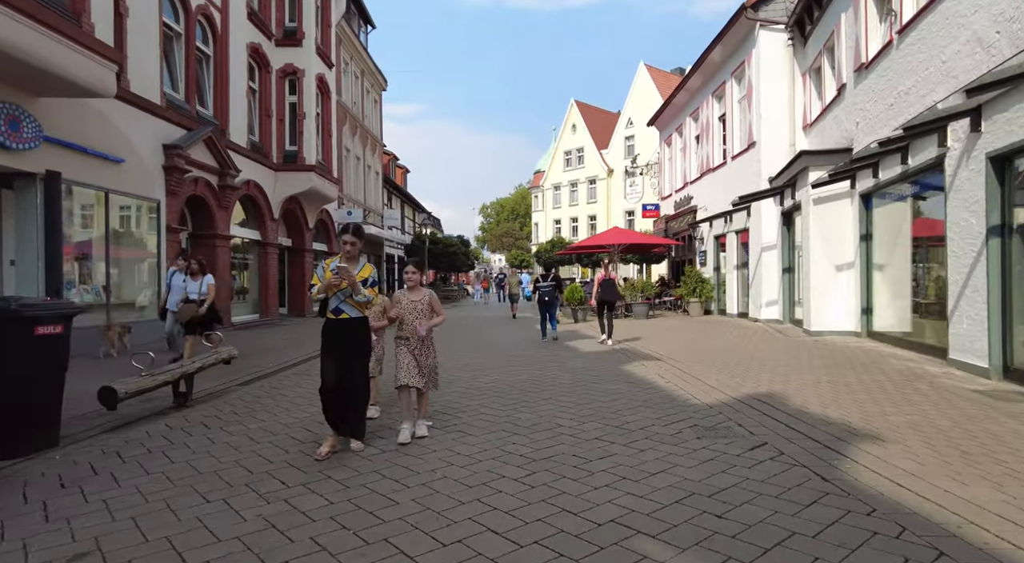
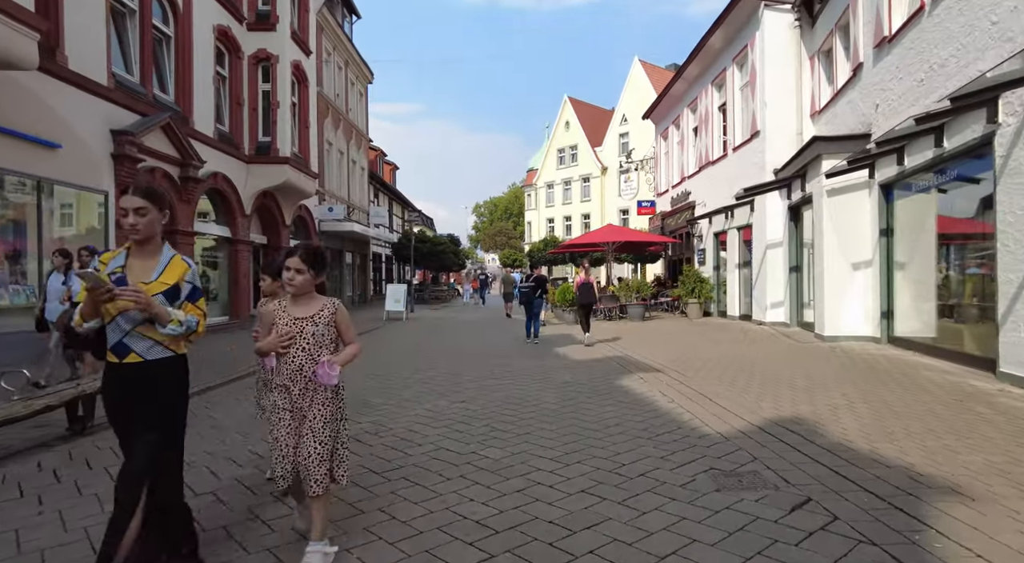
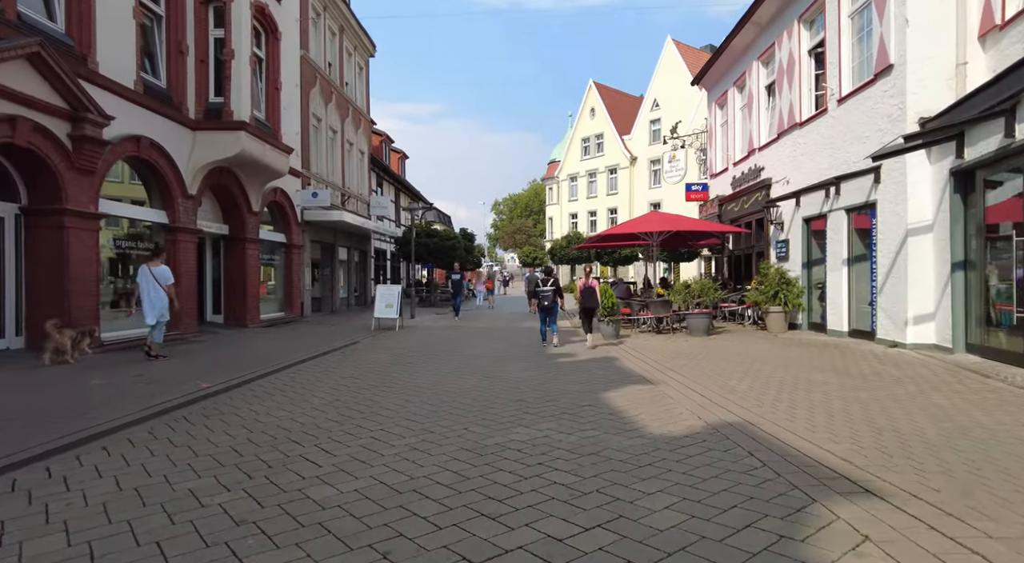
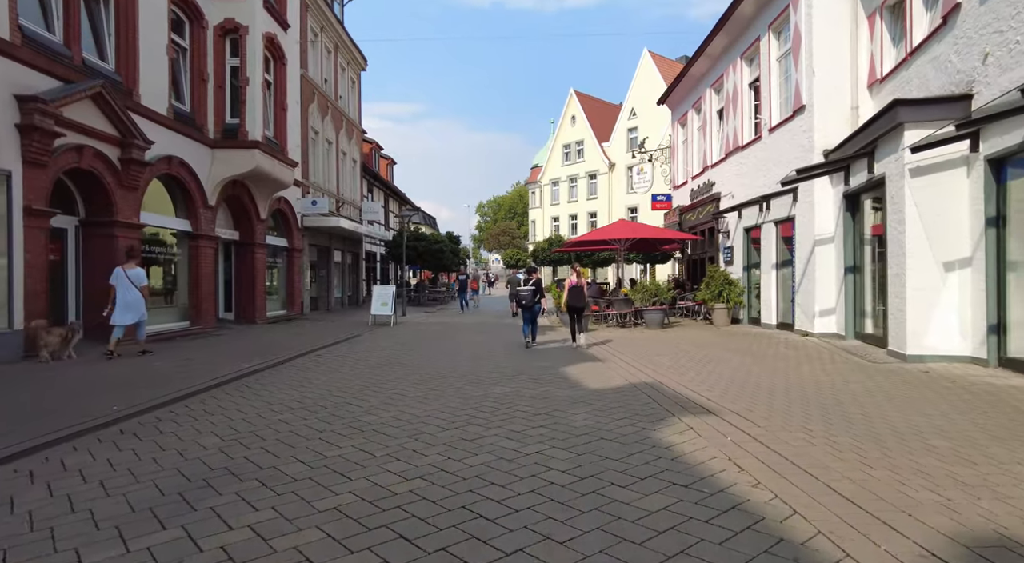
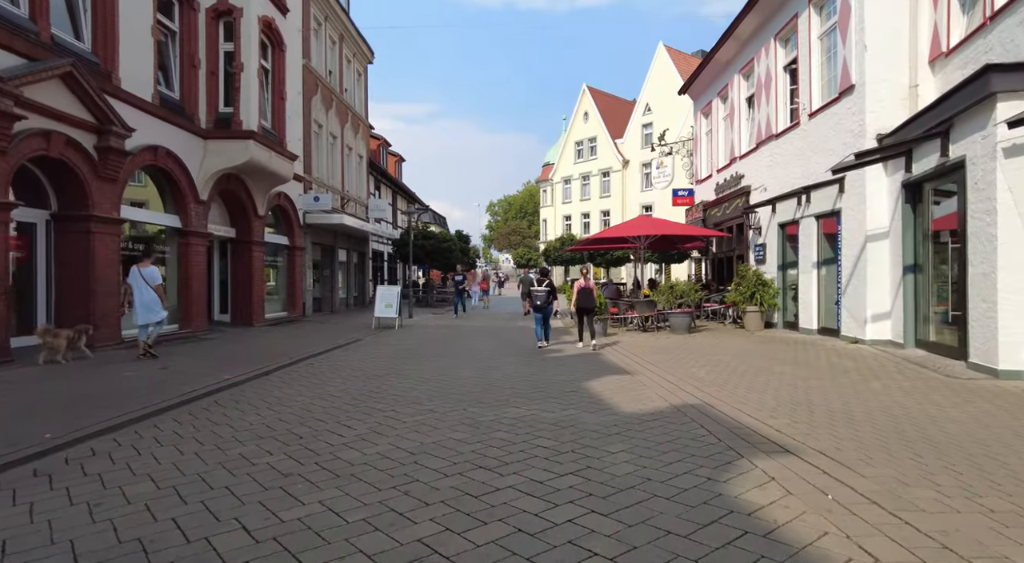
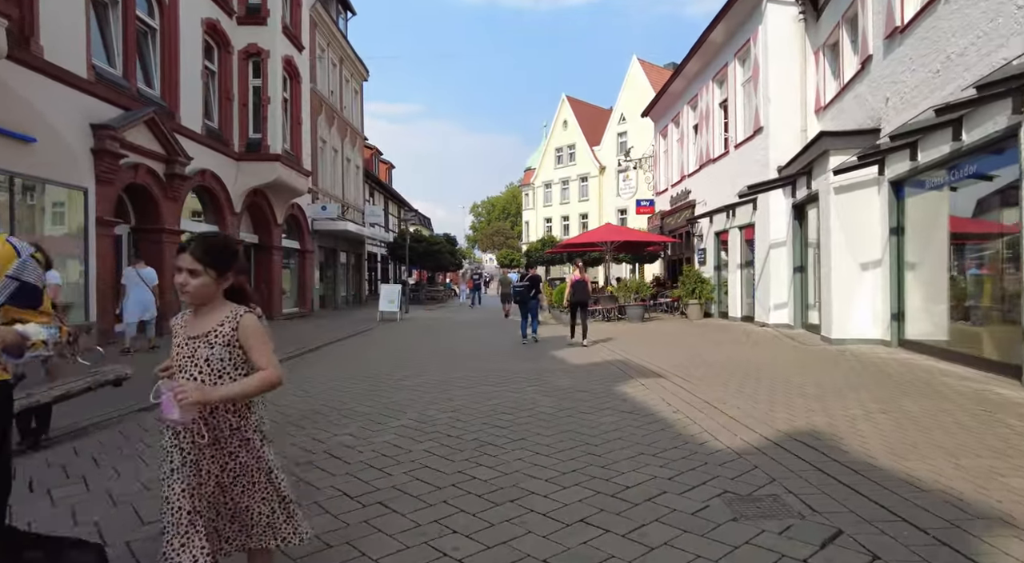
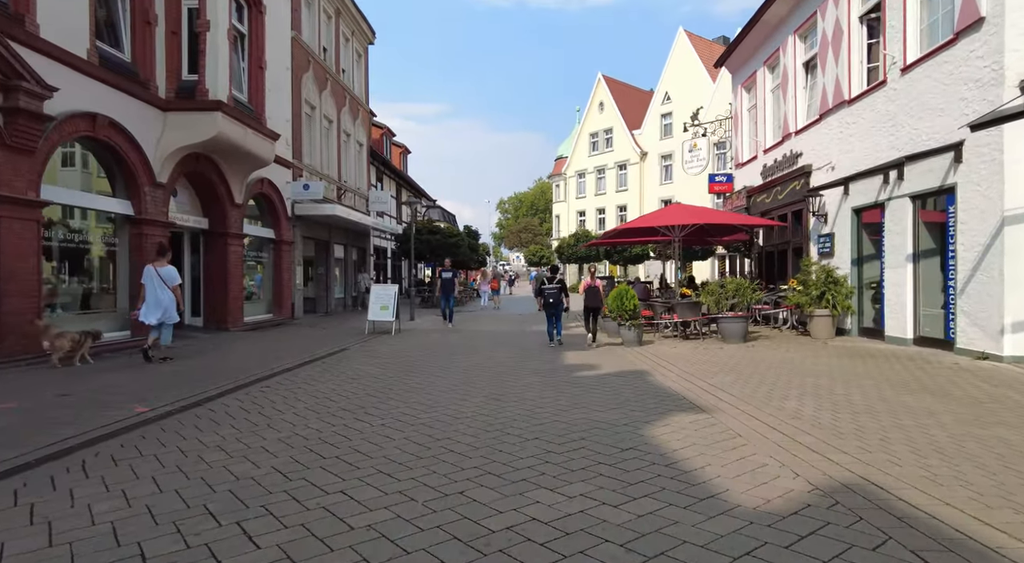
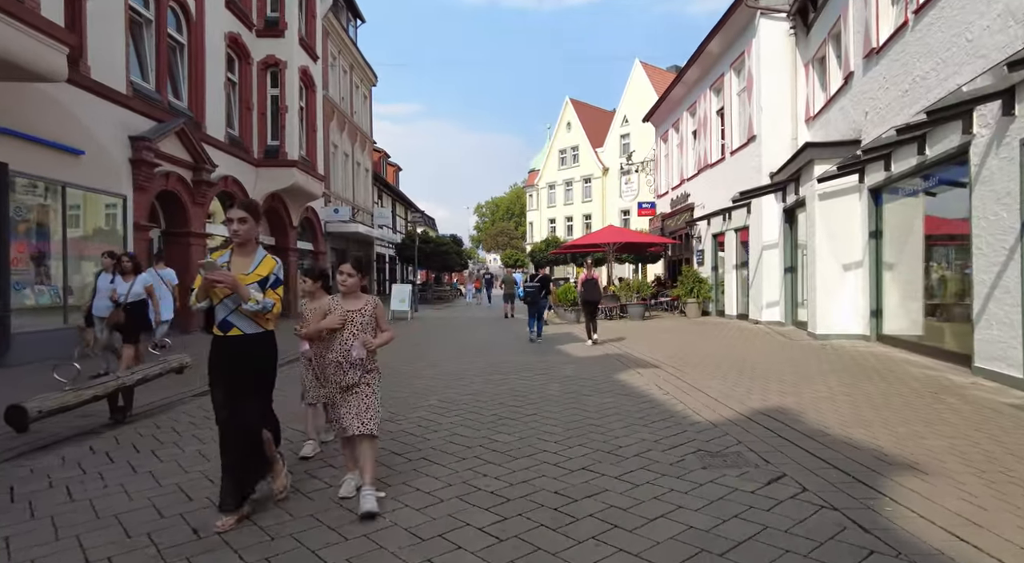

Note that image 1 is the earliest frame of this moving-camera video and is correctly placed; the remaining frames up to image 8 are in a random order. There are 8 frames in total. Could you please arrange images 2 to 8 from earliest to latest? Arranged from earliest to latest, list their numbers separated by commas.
8, 2, 6, 4, 5, 3, 7
